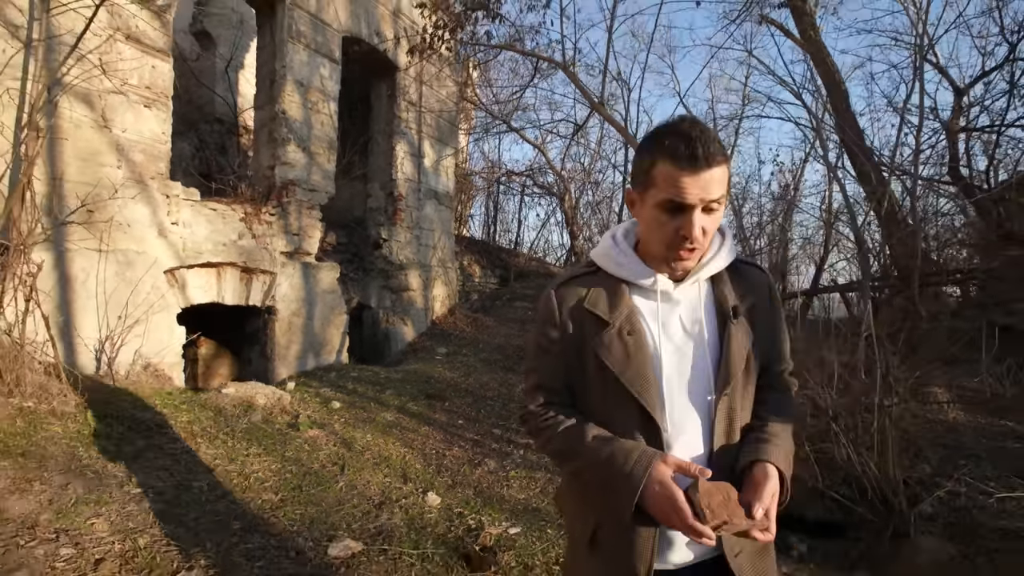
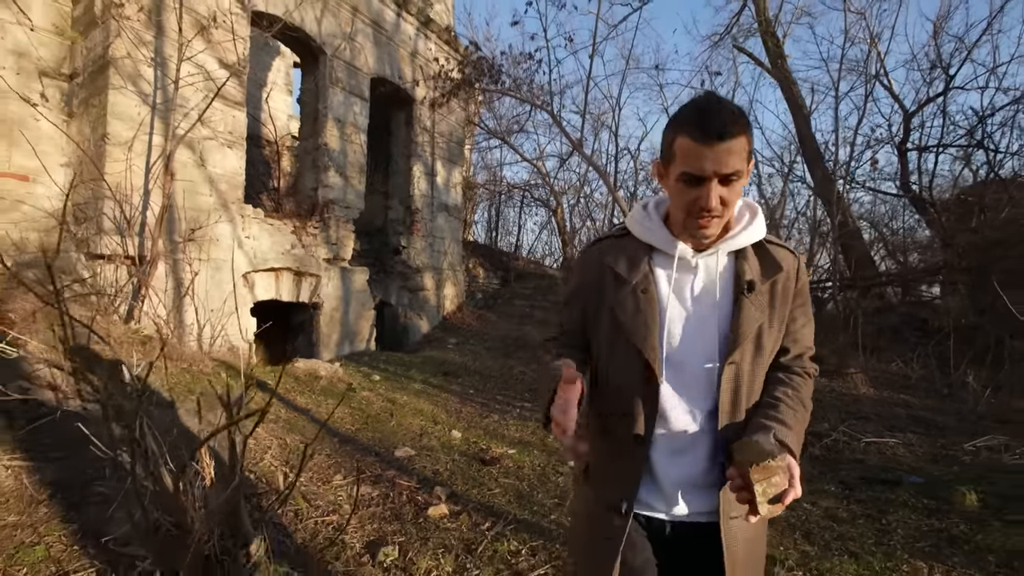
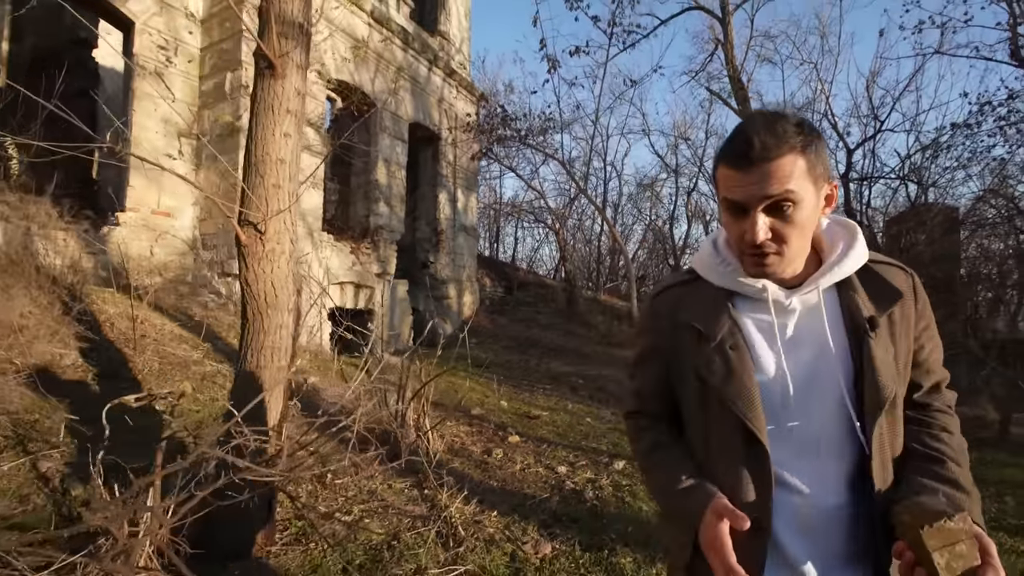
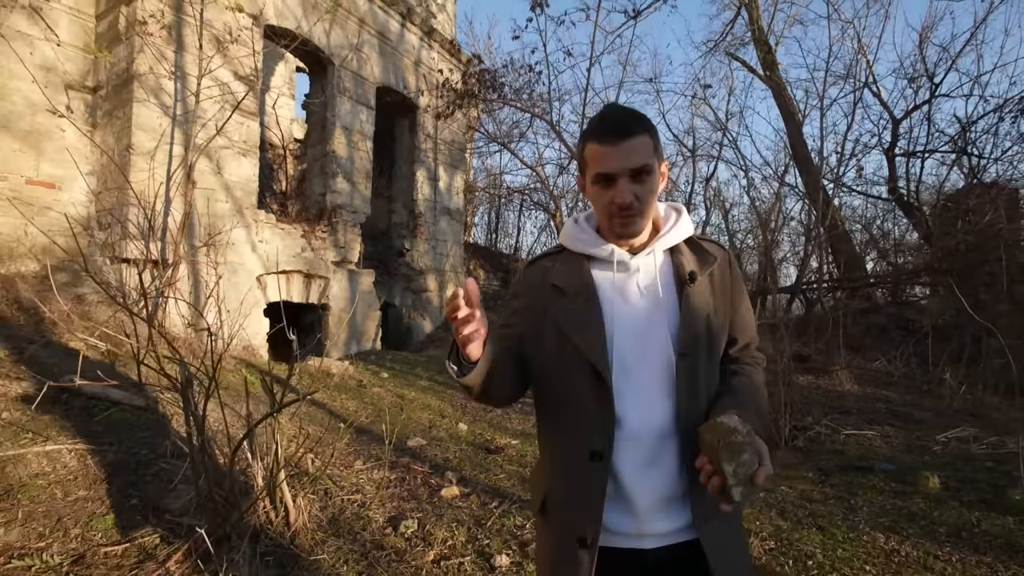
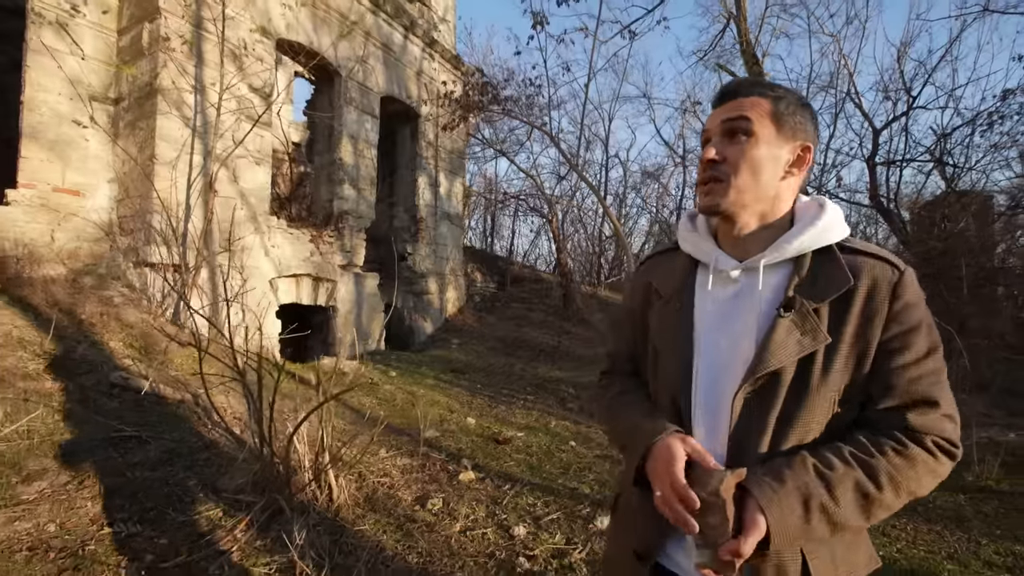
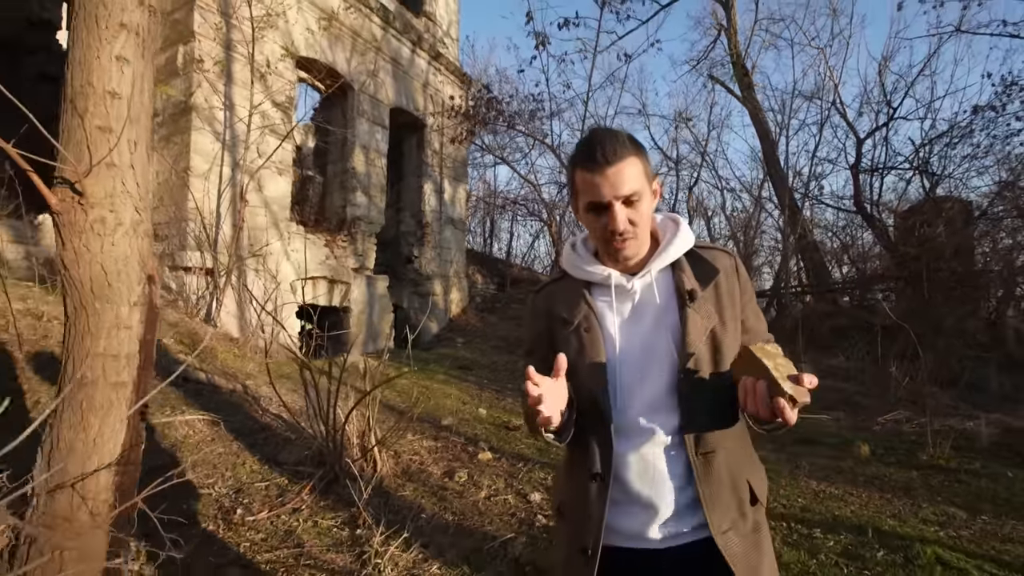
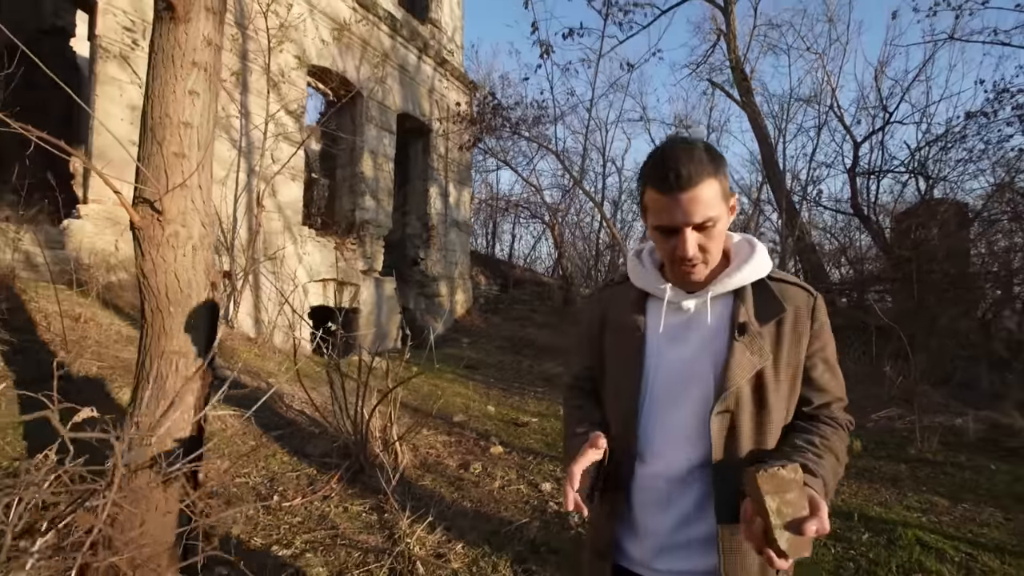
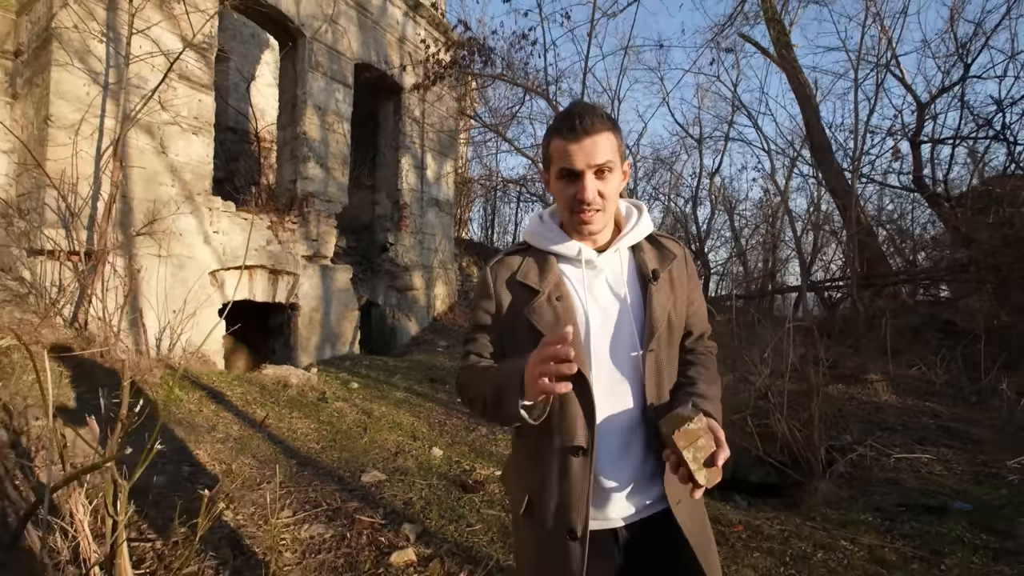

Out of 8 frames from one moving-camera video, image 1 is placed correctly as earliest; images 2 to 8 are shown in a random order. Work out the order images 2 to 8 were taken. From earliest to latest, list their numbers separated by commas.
8, 2, 4, 5, 6, 7, 3
